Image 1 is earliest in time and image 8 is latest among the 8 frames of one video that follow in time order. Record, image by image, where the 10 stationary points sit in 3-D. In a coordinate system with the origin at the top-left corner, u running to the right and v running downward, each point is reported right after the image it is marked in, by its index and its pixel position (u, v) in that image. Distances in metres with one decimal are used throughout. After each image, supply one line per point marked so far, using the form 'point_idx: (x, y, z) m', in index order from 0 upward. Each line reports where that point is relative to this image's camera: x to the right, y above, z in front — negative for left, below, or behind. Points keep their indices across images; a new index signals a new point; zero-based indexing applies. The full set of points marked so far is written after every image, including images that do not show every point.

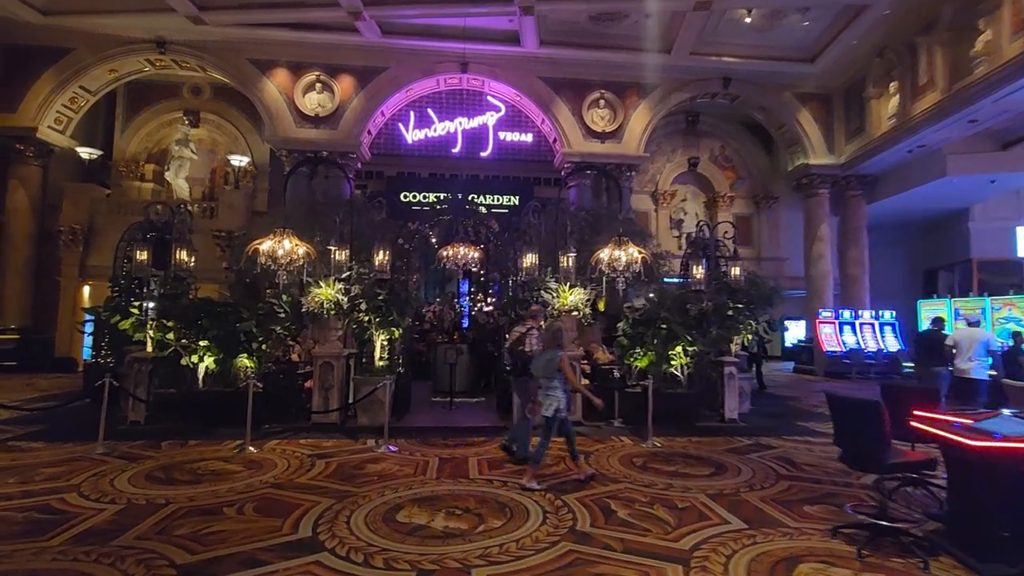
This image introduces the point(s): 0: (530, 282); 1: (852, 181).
0: (+0.3, +0.1, +8.5) m
1: (+9.9, +3.1, +15.9) m
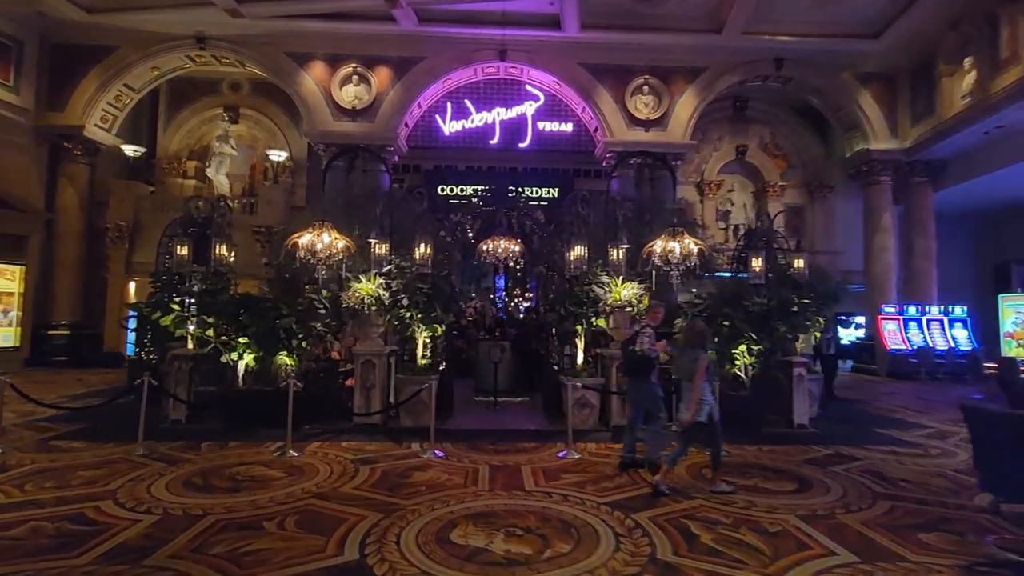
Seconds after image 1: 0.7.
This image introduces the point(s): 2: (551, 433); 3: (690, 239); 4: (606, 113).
0: (+1.0, +0.2, +7.9) m
1: (+11.0, +3.3, +14.8) m
2: (+0.5, -1.9, +6.9) m
3: (+2.8, +0.8, +8.4) m
4: (+2.5, +4.7, +14.4) m
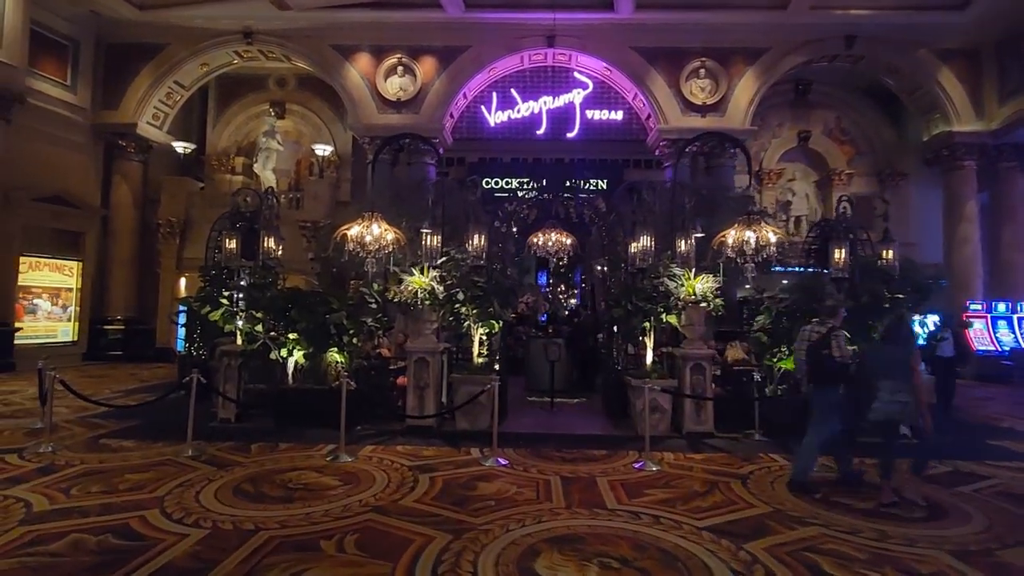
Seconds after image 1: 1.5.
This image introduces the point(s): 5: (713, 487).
0: (+1.8, +0.3, +7.3) m
1: (+12.3, +3.4, +13.4) m
2: (+1.3, -1.8, +6.3) m
3: (+3.7, +0.9, +7.7) m
4: (+3.7, +4.8, +13.6) m
5: (+1.7, -1.7, +4.6) m
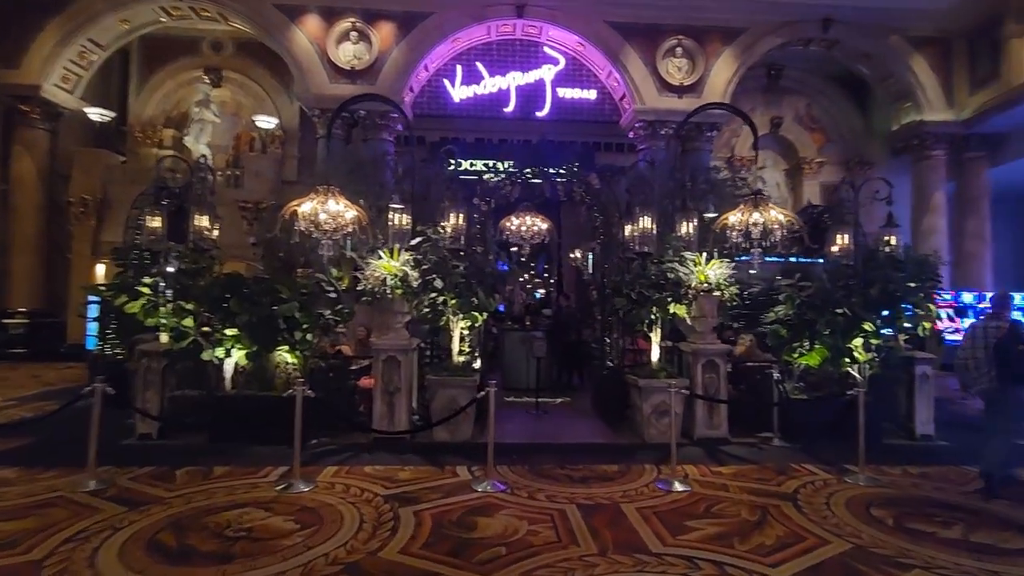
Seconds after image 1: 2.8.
0: (+1.7, +0.4, +6.5) m
1: (+11.5, +3.7, +13.5) m
2: (+1.2, -1.6, +5.5) m
3: (+3.5, +1.0, +7.0) m
4: (+3.0, +5.0, +12.9) m
5: (+1.8, -1.6, +3.8) m
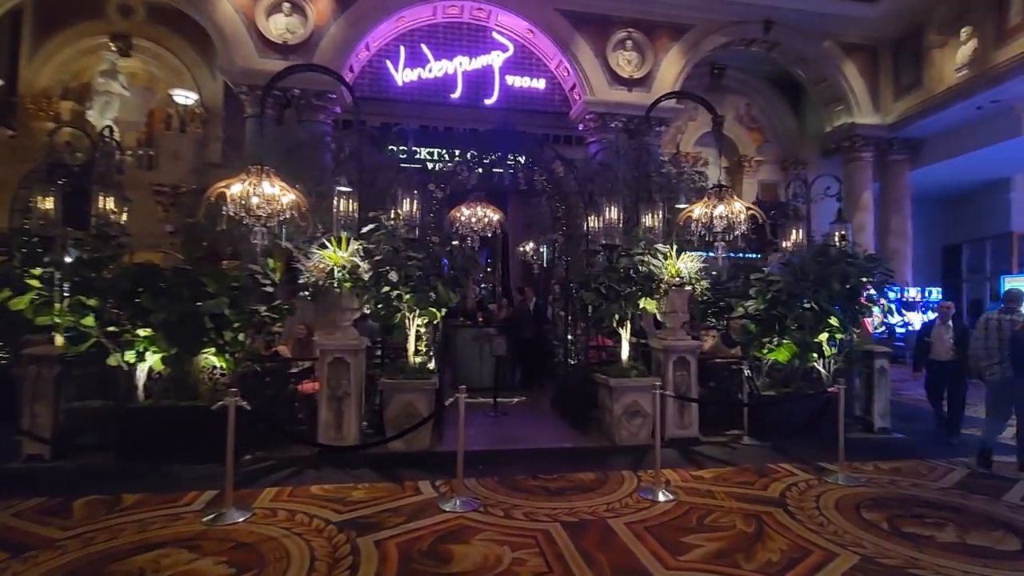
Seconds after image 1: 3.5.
0: (+1.2, +0.5, +6.2) m
1: (+10.2, +3.8, +14.3) m
2: (+0.9, -1.6, +5.1) m
3: (+2.9, +1.1, +6.9) m
4: (+1.7, +5.2, +12.6) m
5: (+1.6, -1.6, +3.5) m
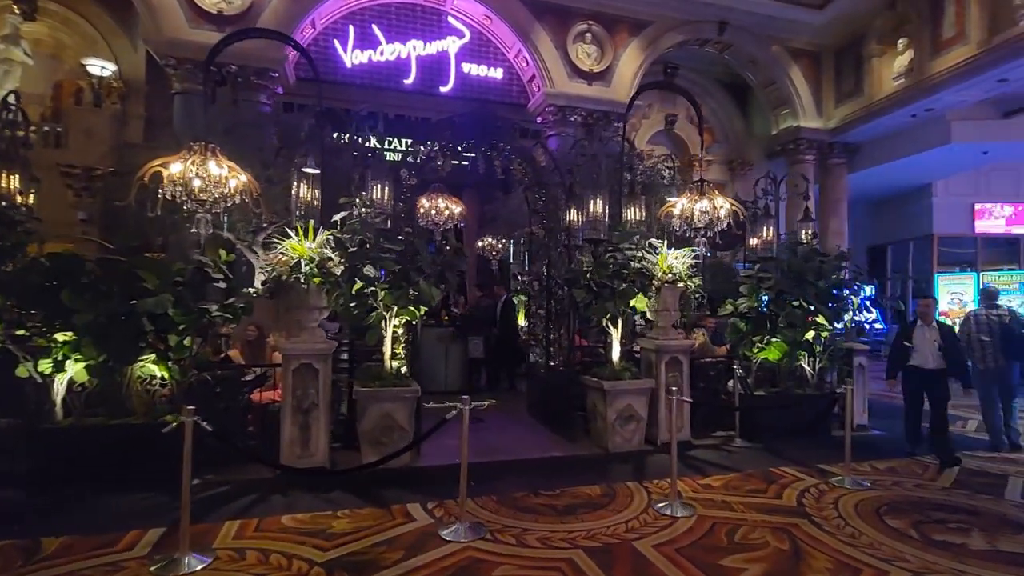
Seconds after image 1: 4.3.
0: (+1.0, +0.5, +5.8) m
1: (+9.0, +3.9, +14.9) m
2: (+0.8, -1.5, +4.8) m
3: (+2.6, +1.1, +6.7) m
4: (+0.8, +5.2, +12.3) m
5: (+1.7, -1.5, +3.3) m
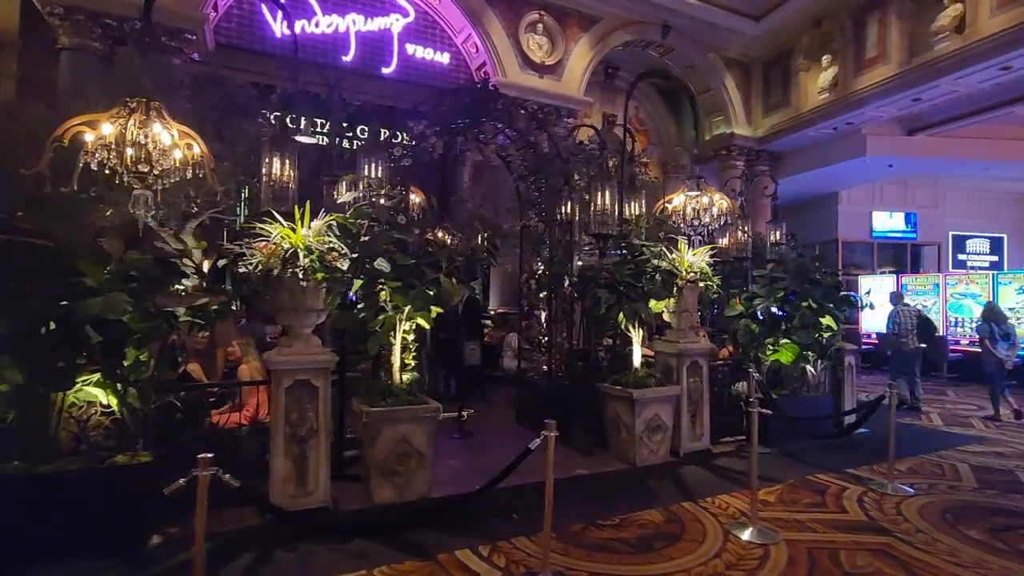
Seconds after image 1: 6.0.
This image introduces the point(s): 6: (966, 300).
0: (+1.0, +0.5, +5.4) m
1: (+7.3, +3.9, +15.7) m
2: (+1.0, -1.5, +4.3) m
3: (+2.5, +1.1, +6.6) m
4: (-0.3, +5.3, +11.7) m
5: (+2.2, -1.5, +3.0) m
6: (+9.0, -0.2, +10.6) m
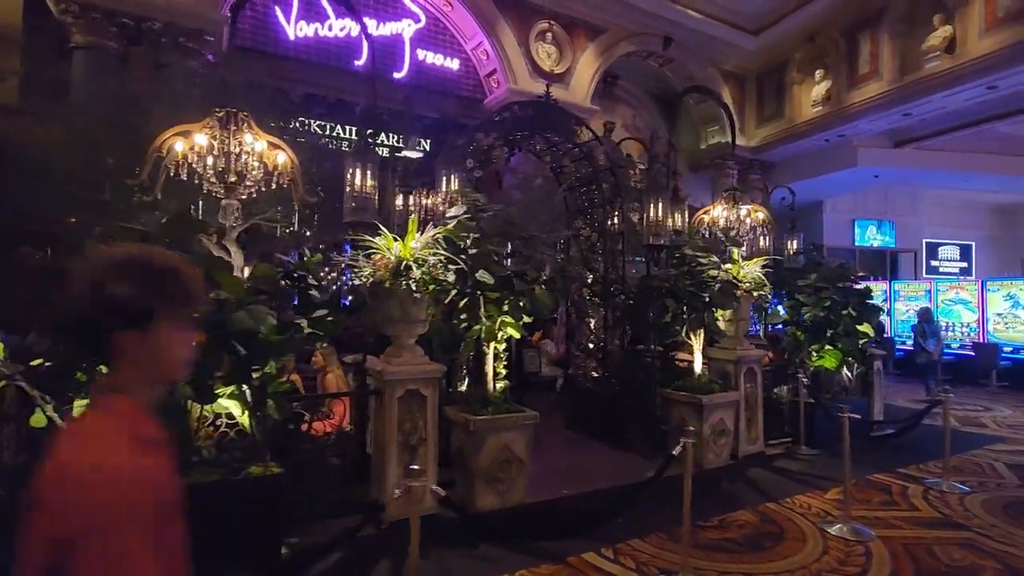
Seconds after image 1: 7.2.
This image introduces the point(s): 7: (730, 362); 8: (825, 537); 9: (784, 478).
0: (+1.6, +0.4, +5.6) m
1: (+7.4, +3.7, +16.2) m
2: (+1.6, -1.6, +4.5) m
3: (+3.1, +1.0, +6.9) m
4: (0.0, +5.2, +11.8) m
5: (+2.9, -1.6, +3.2) m
6: (+9.3, -0.4, +11.2) m
7: (+2.1, -0.7, +5.3) m
8: (+2.0, -1.6, +3.5) m
9: (+2.4, -1.7, +4.7) m
